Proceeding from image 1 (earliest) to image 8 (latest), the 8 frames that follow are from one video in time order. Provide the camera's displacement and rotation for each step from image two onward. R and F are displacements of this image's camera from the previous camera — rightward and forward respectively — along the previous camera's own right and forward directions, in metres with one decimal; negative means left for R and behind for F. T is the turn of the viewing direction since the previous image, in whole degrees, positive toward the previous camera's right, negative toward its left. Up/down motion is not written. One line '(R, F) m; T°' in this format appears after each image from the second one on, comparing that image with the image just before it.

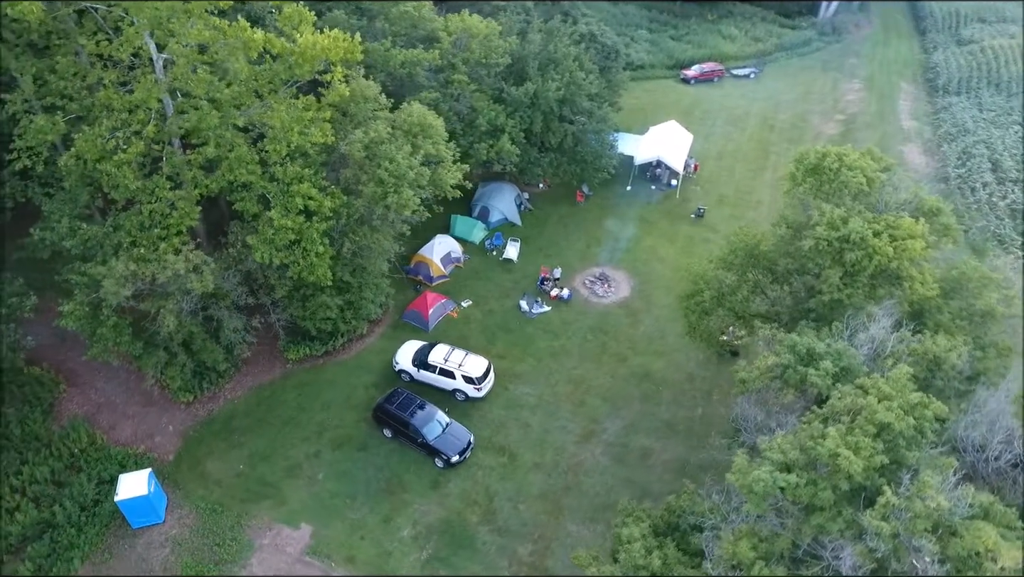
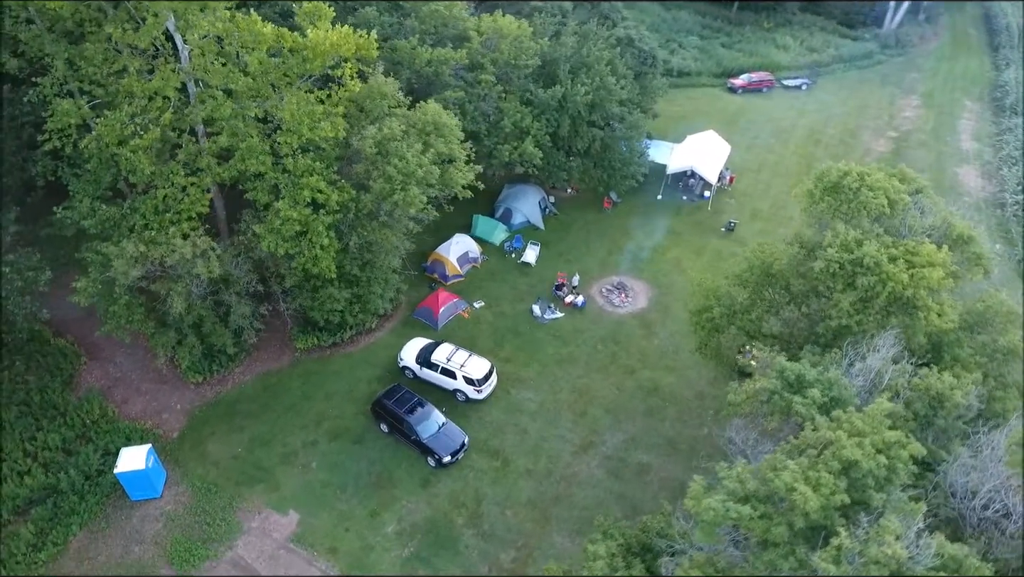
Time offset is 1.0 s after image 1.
(+1.4, +0.2) m; -4°
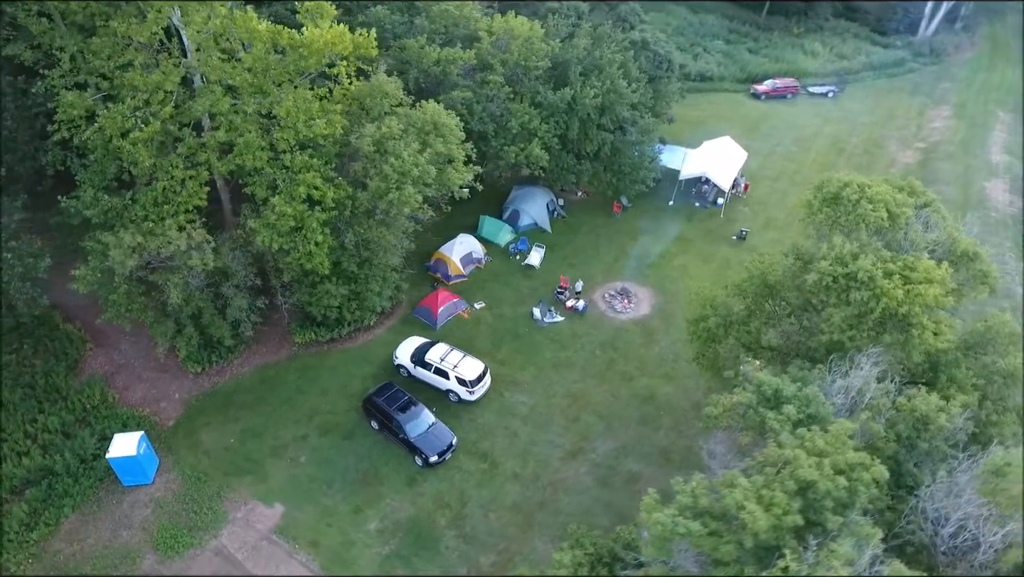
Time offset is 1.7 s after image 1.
(+1.1, +0.1) m; -3°
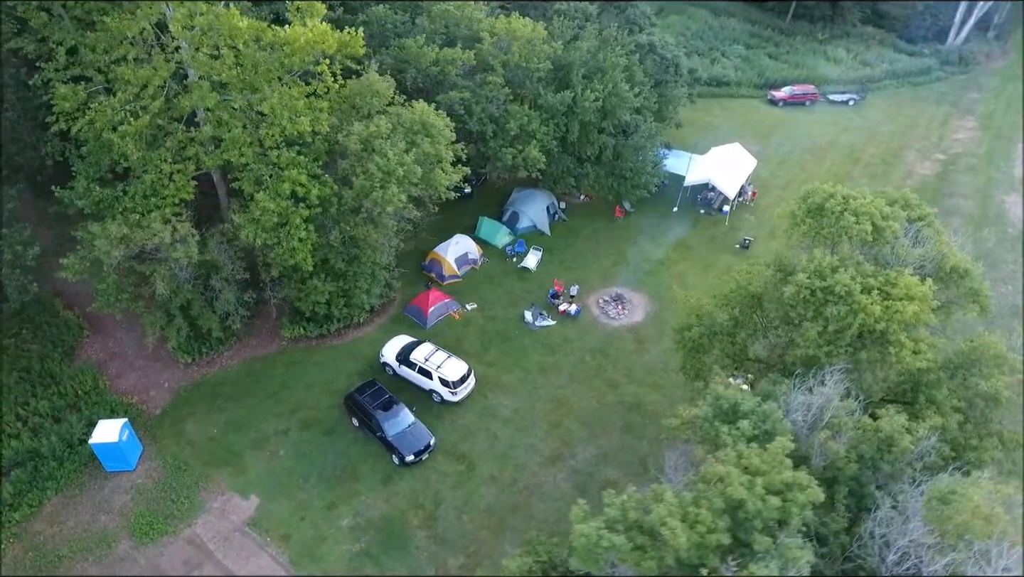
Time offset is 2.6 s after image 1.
(+1.4, +0.1) m; -2°
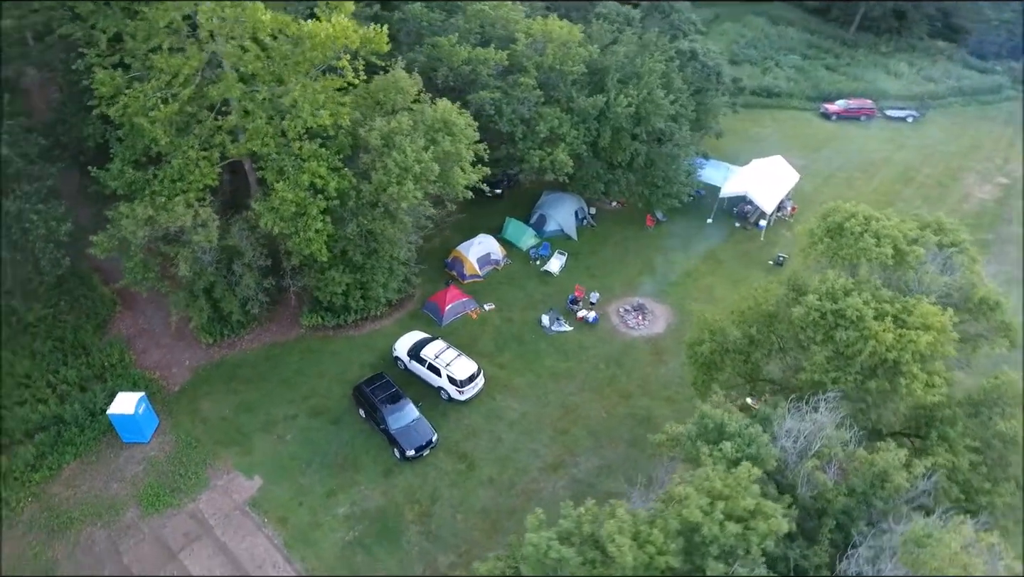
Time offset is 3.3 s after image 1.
(+1.2, +0.1) m; -4°
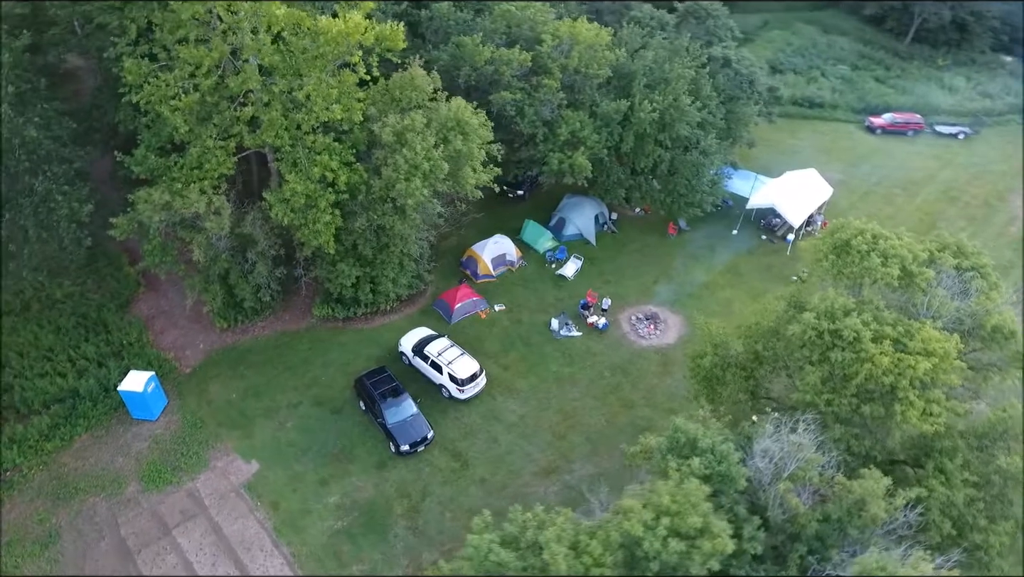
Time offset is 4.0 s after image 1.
(+1.3, +0.1) m; -4°
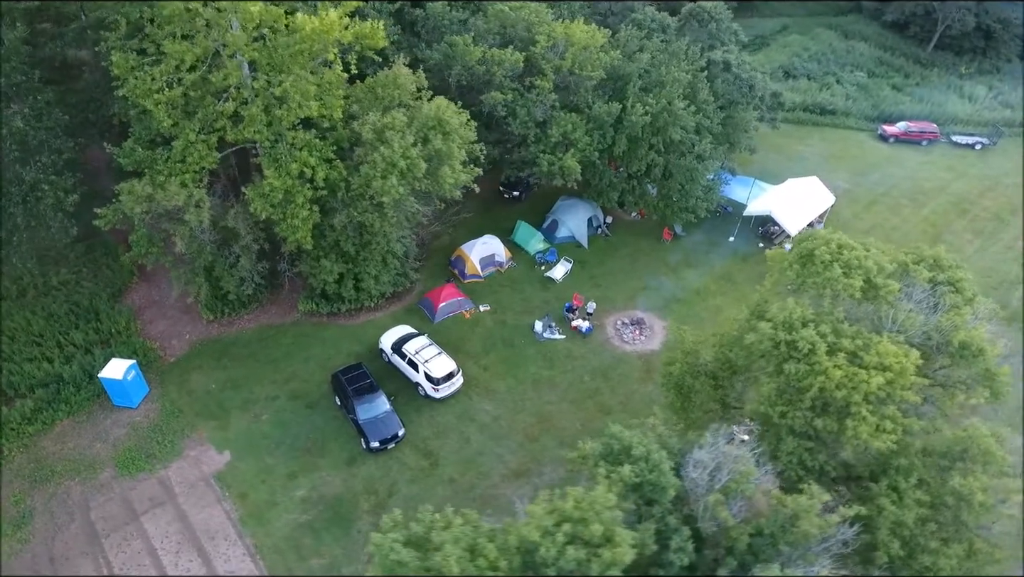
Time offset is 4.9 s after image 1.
(+1.6, +0.1) m; -2°
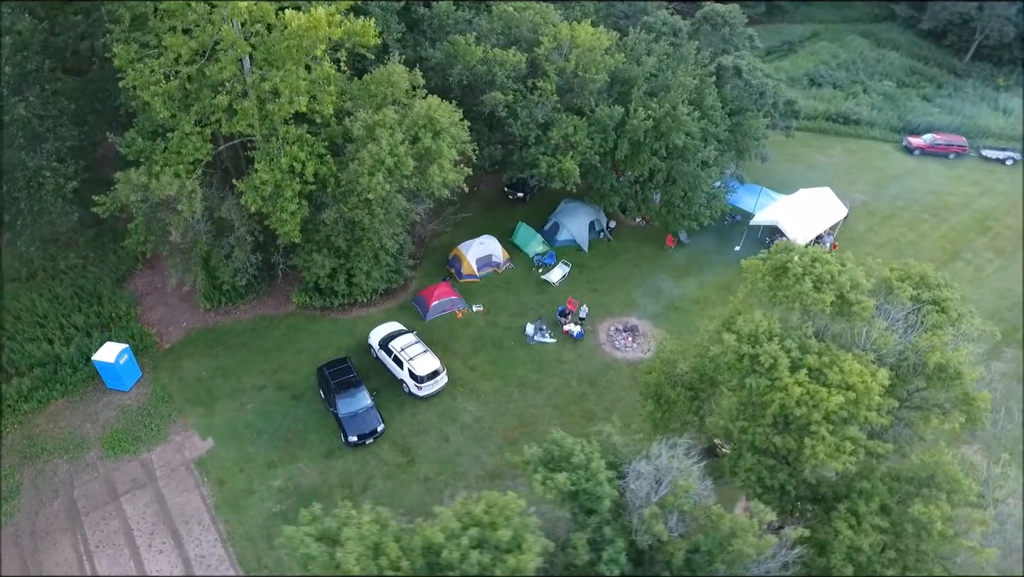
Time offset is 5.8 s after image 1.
(+1.5, +0.1) m; -3°
